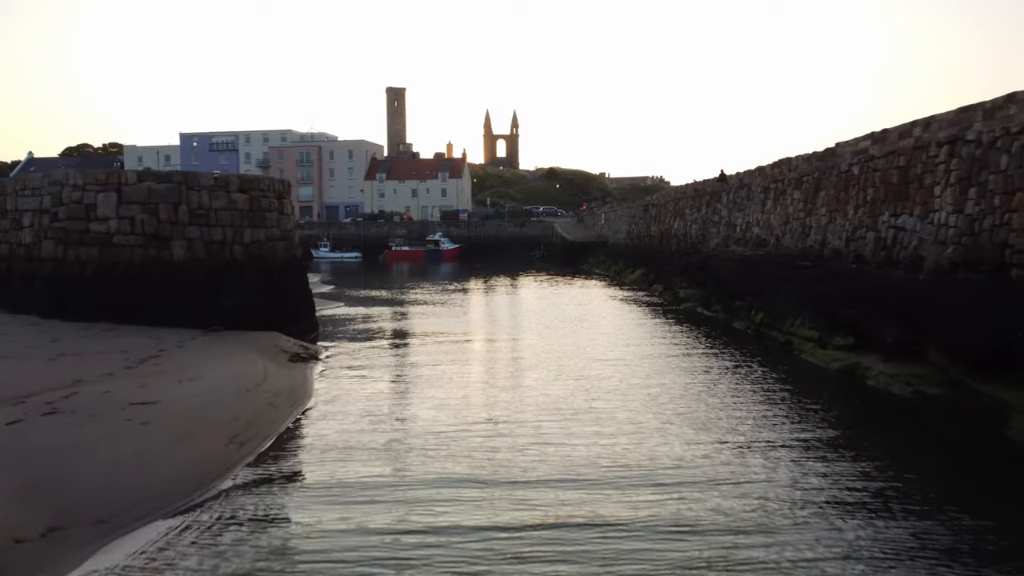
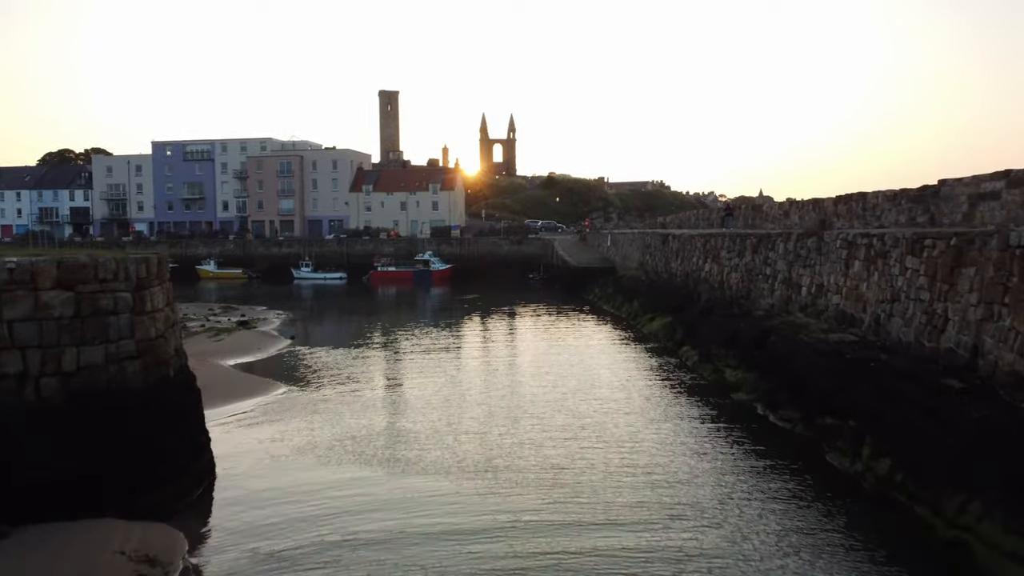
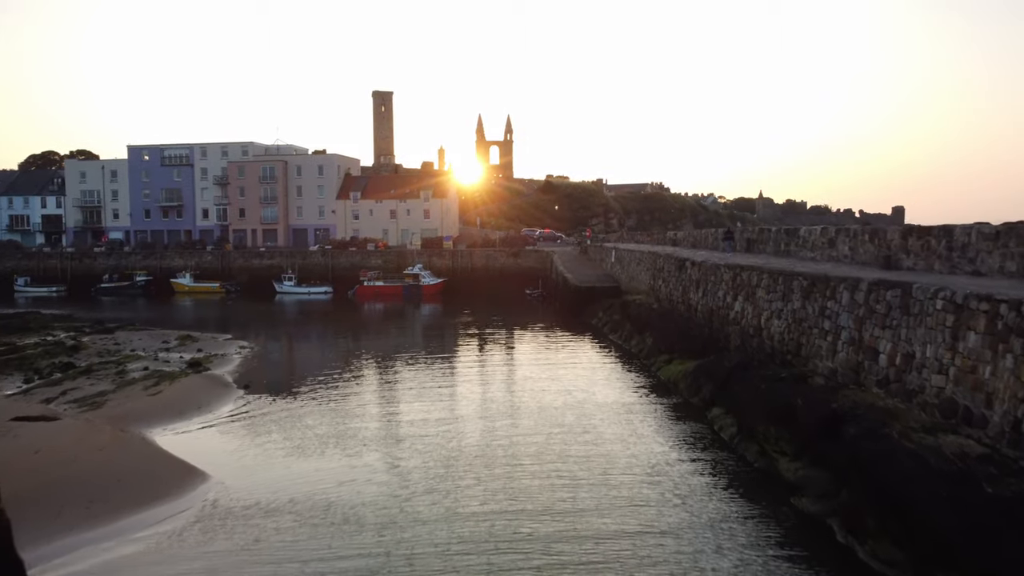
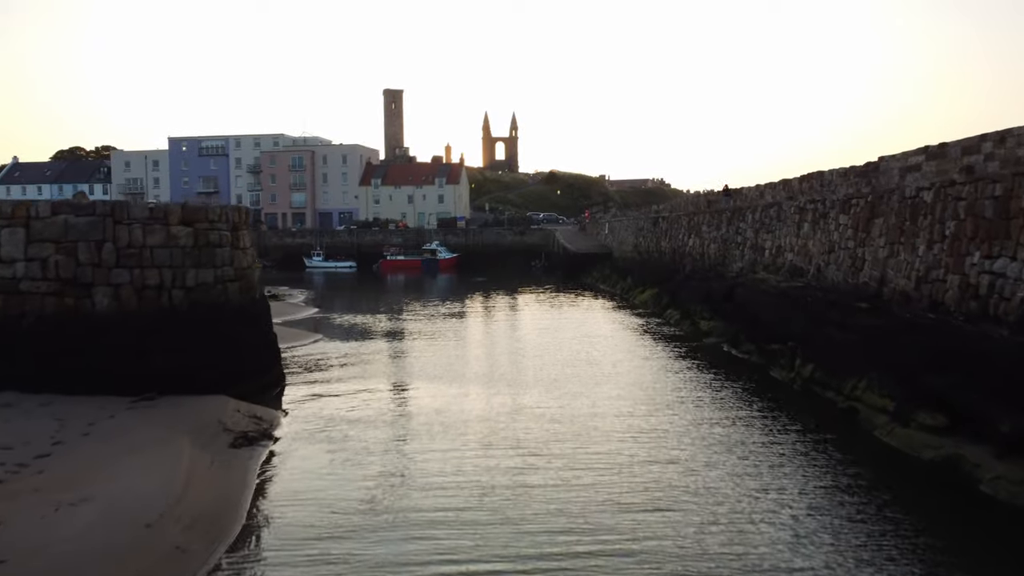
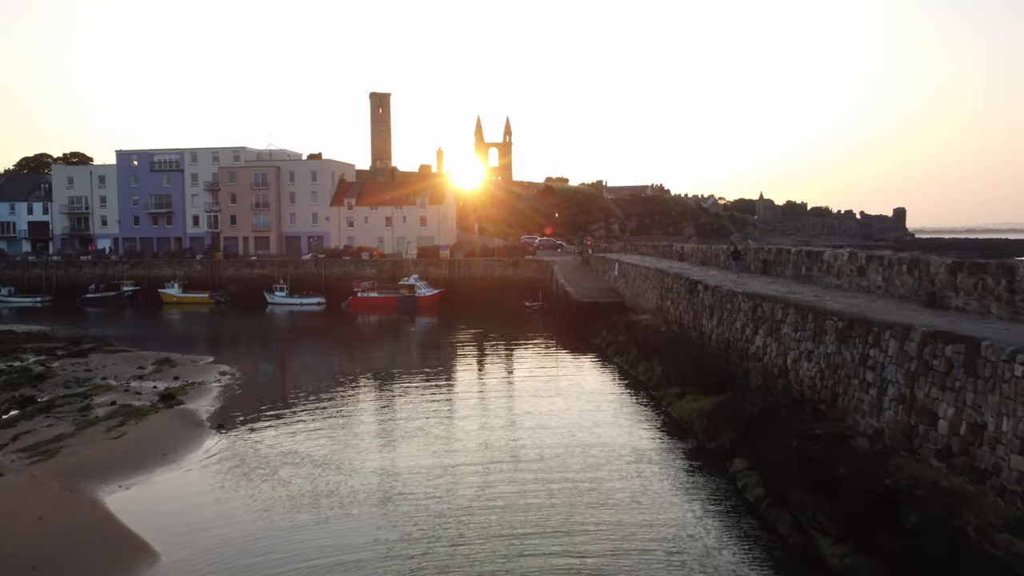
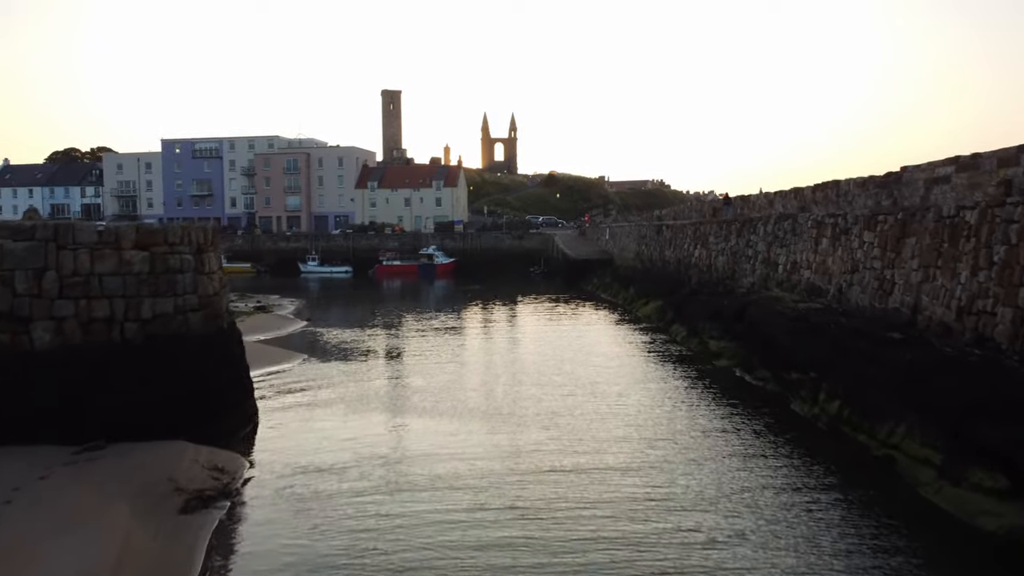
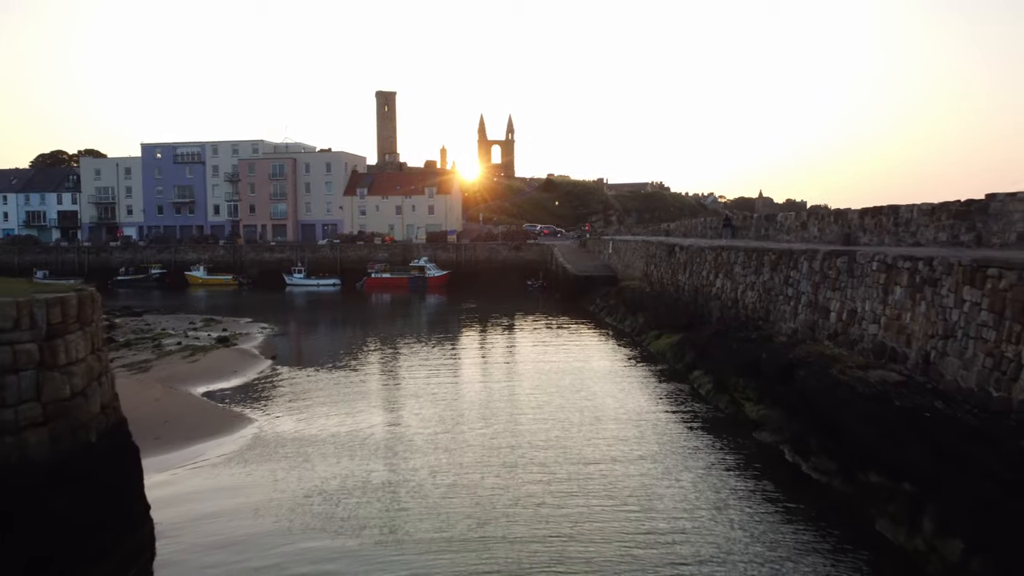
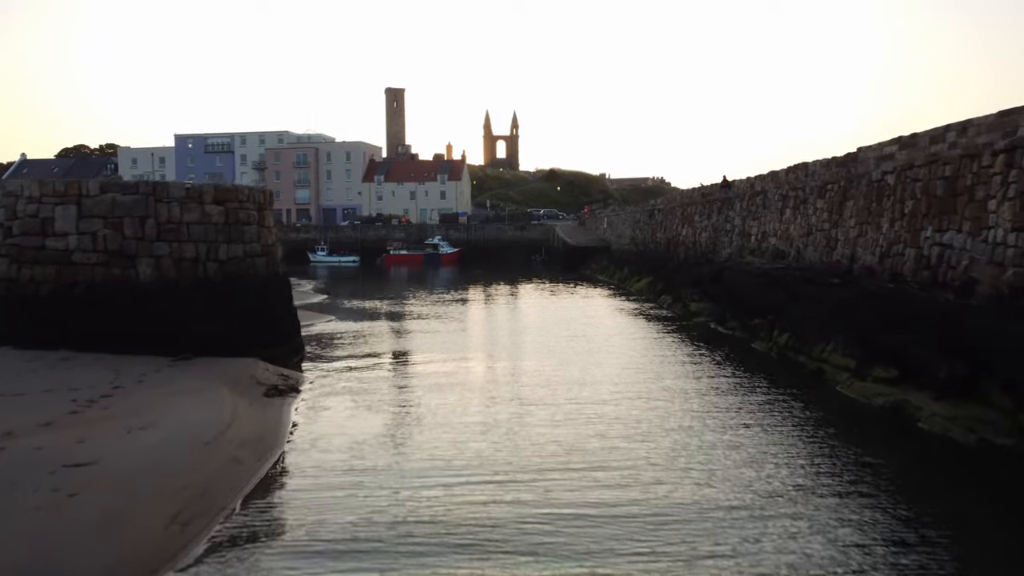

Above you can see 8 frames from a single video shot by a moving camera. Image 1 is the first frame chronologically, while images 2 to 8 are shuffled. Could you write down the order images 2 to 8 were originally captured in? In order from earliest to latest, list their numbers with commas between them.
8, 4, 6, 2, 7, 3, 5
